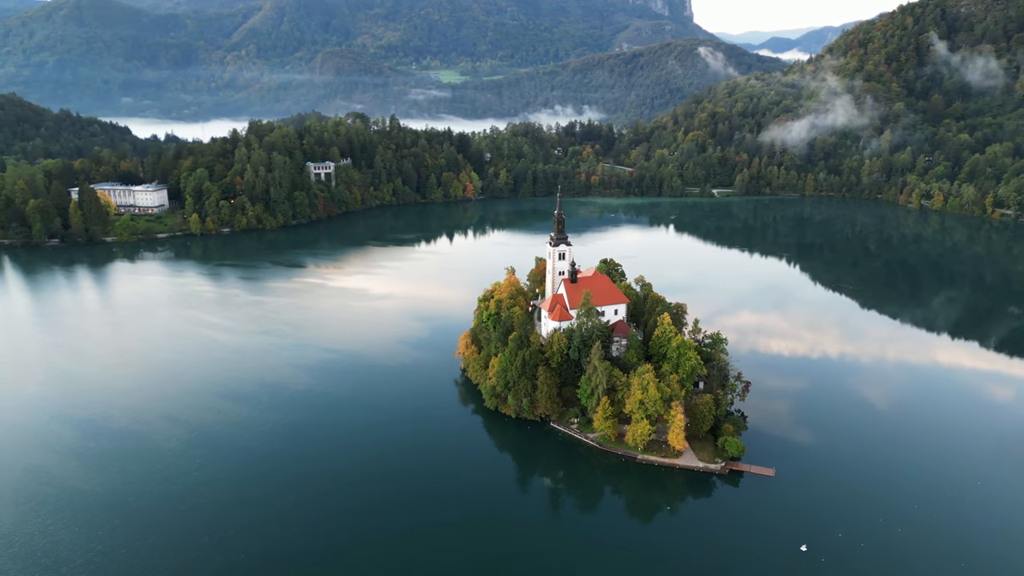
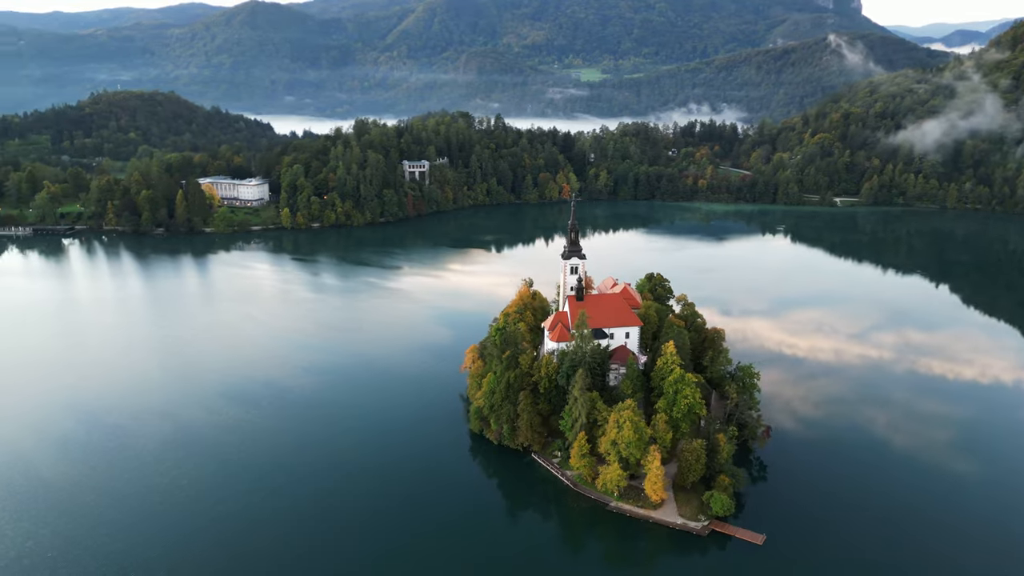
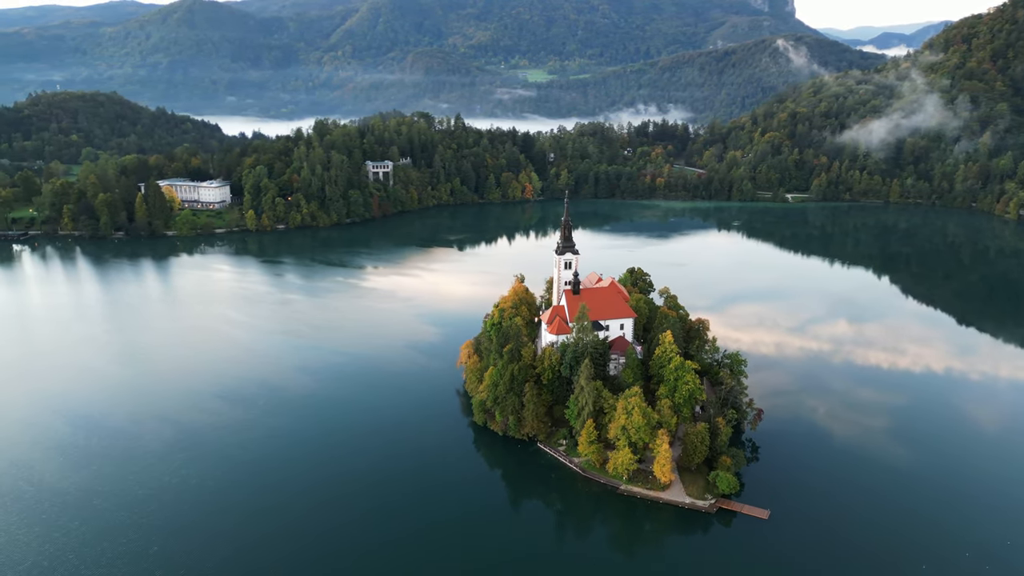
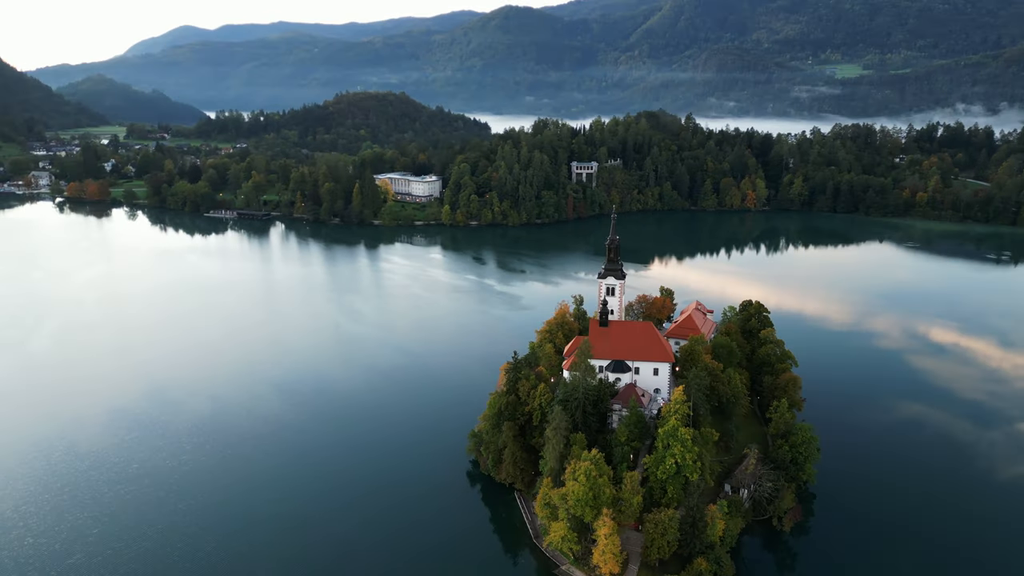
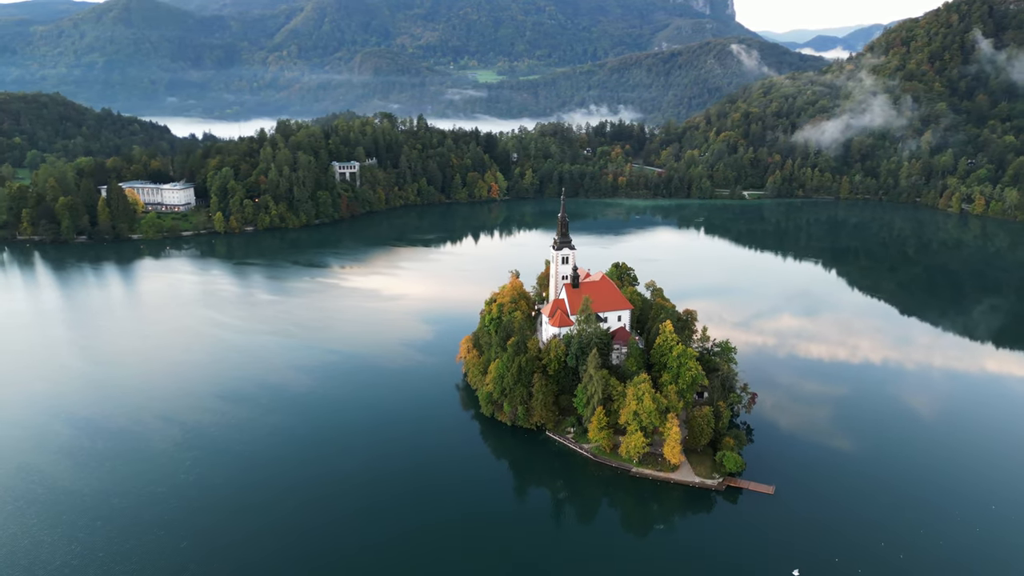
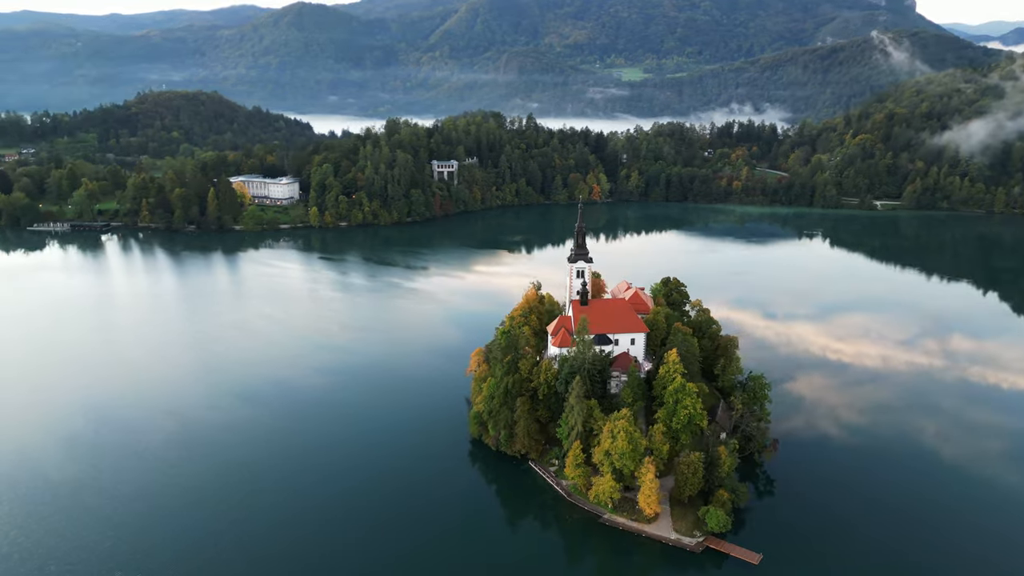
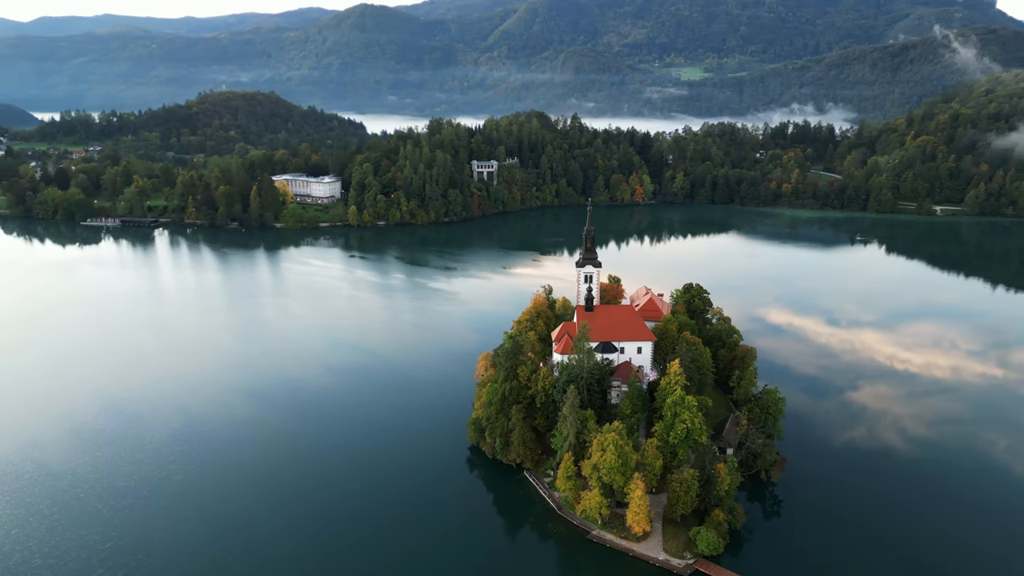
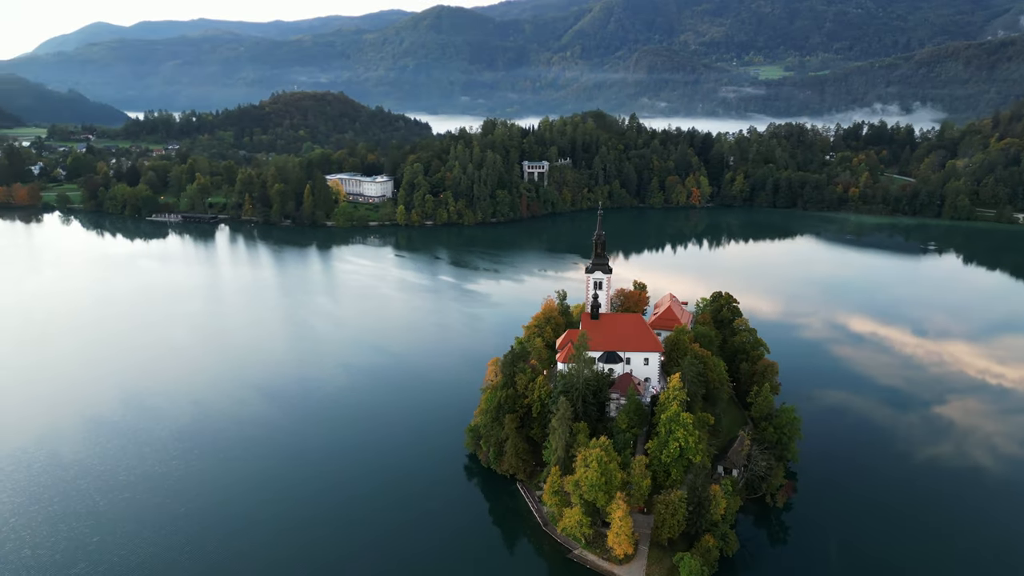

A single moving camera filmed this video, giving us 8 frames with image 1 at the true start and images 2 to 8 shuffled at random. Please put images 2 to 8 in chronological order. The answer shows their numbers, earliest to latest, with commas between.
5, 3, 2, 6, 7, 8, 4
